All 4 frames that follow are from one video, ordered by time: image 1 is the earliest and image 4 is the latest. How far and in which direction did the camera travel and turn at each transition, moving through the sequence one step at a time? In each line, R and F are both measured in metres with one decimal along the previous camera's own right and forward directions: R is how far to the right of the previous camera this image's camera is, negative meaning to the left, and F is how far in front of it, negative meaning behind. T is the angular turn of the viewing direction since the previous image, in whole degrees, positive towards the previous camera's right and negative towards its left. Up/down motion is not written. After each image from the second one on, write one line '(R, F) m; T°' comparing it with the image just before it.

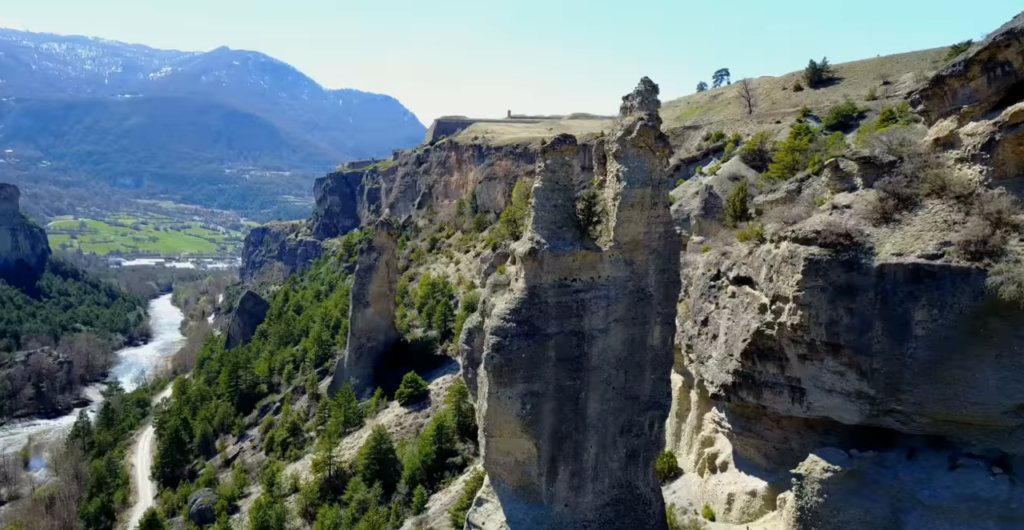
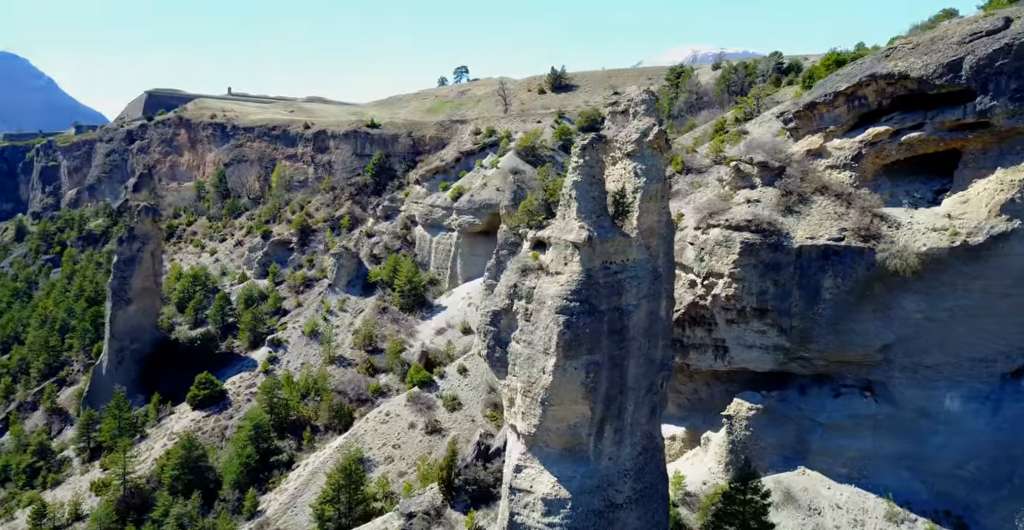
(-7.5, +0.3) m; +26°
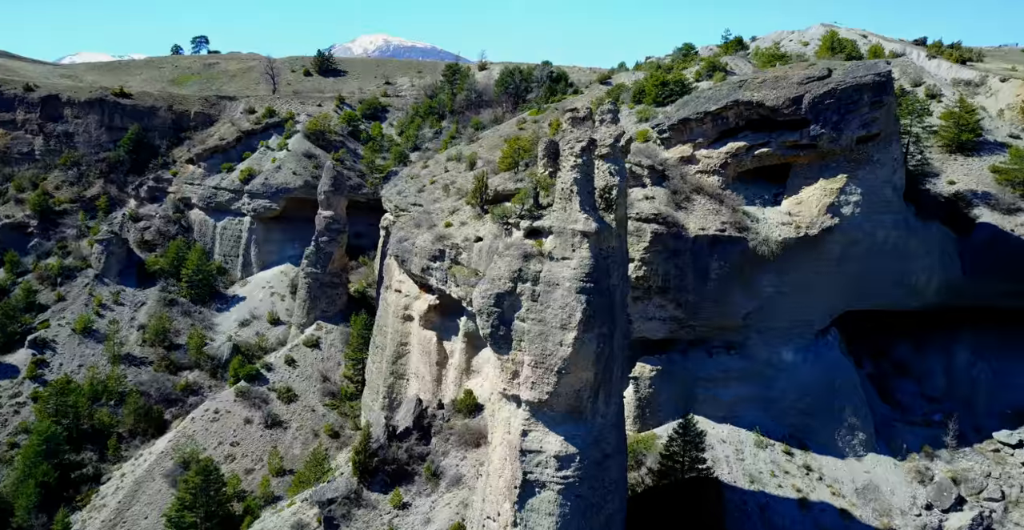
(-8.0, +0.3) m; +27°
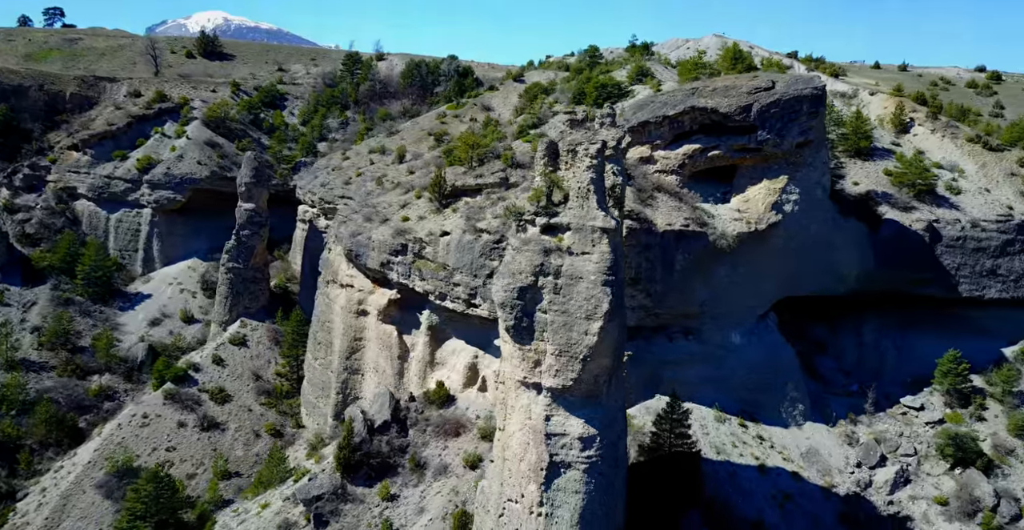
(-4.5, -0.5) m; +12°
